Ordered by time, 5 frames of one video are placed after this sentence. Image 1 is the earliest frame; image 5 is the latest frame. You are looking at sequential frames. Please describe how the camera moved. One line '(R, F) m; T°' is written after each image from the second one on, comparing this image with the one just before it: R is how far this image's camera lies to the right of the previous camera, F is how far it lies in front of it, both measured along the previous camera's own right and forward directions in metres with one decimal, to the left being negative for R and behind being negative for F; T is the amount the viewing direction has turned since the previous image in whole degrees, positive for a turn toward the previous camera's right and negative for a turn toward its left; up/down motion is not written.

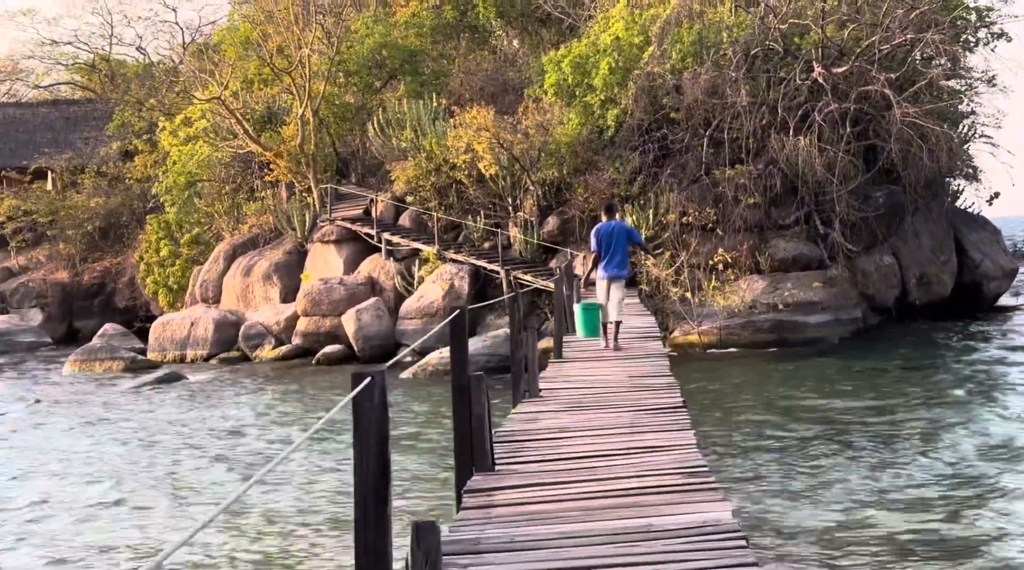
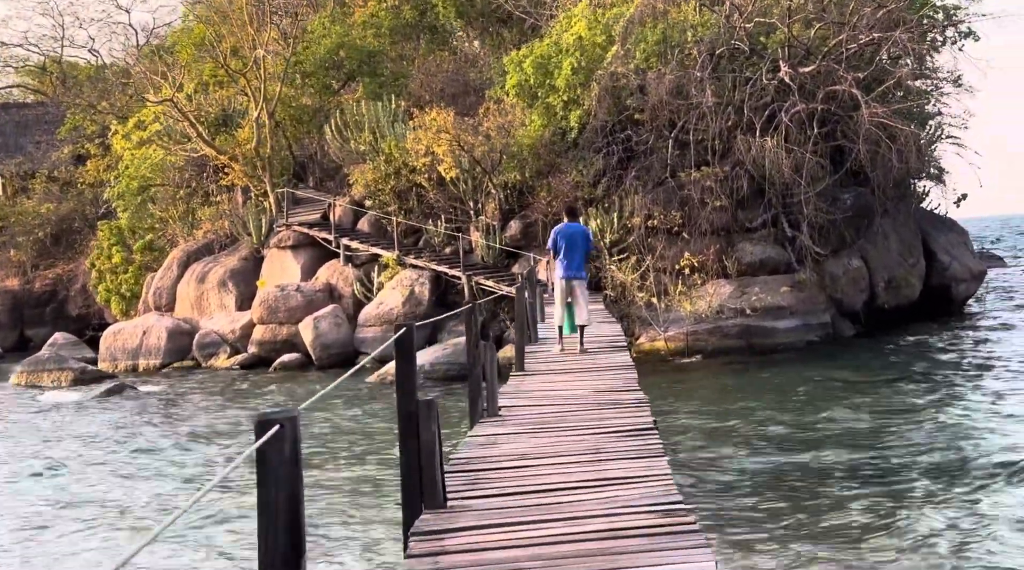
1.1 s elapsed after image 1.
(0.0, +0.6) m; +2°
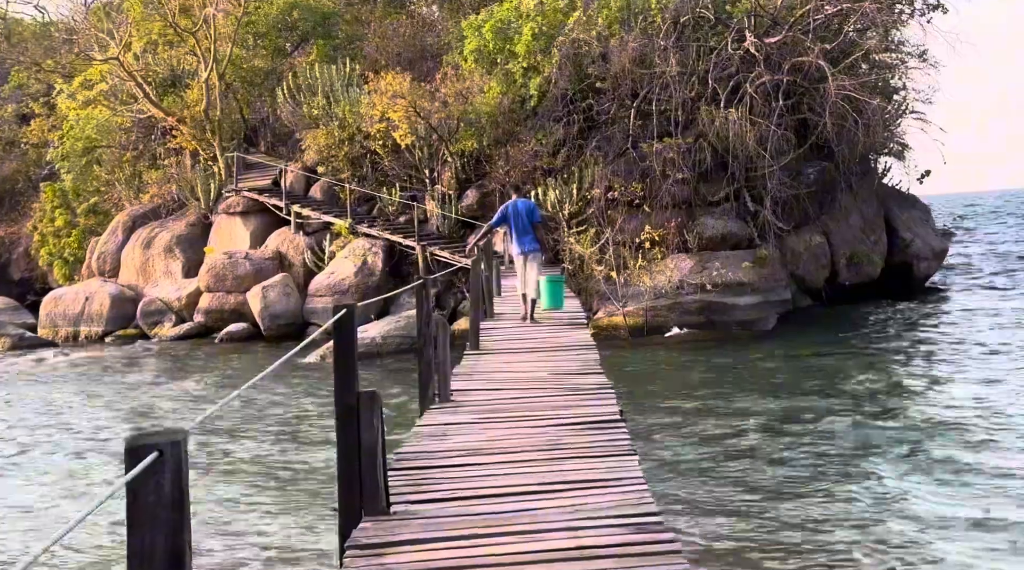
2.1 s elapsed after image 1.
(0.0, +0.7) m; +2°
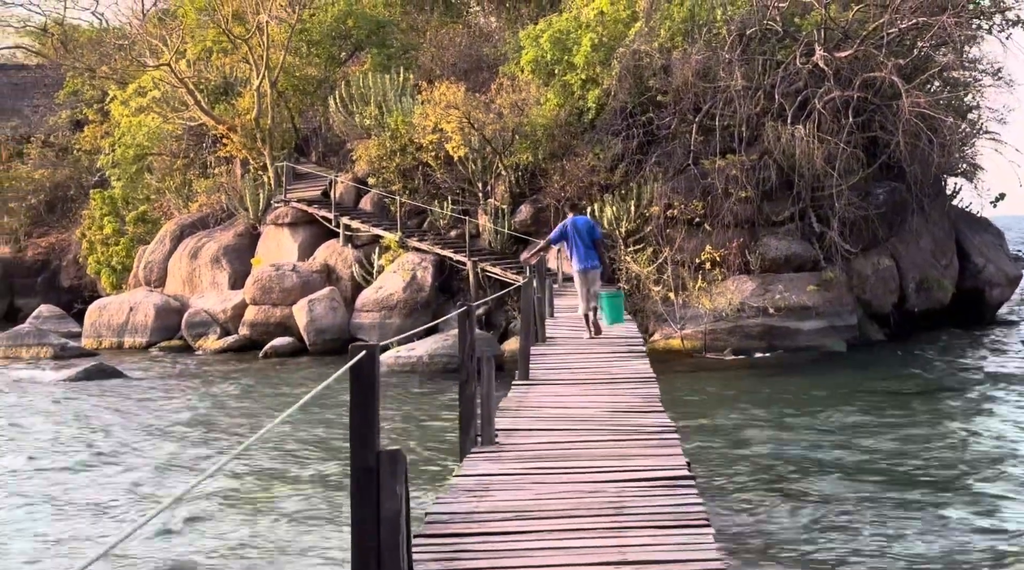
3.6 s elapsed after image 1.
(0.0, +0.9) m; -2°
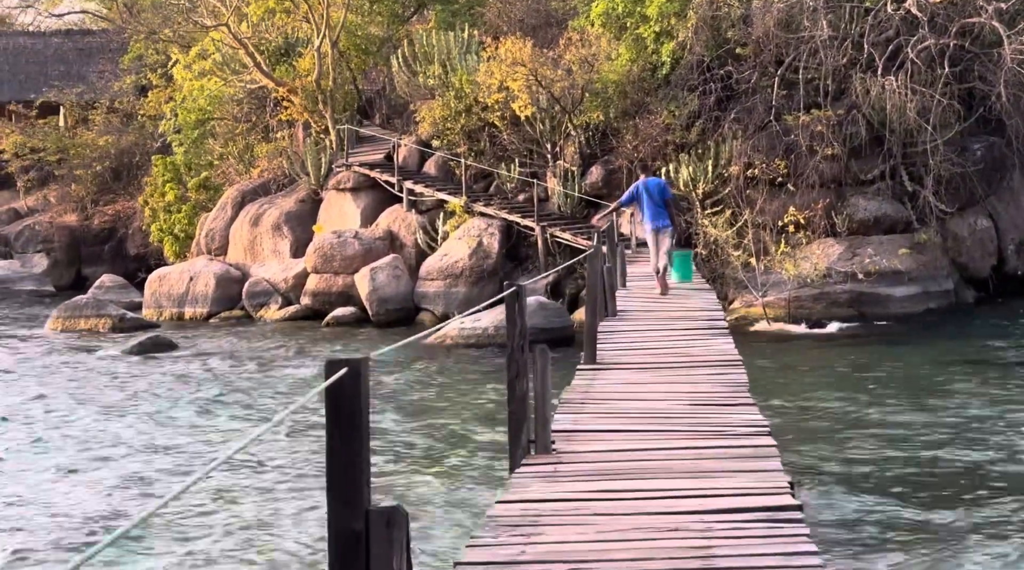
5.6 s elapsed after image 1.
(+0.1, +1.2) m; -3°
